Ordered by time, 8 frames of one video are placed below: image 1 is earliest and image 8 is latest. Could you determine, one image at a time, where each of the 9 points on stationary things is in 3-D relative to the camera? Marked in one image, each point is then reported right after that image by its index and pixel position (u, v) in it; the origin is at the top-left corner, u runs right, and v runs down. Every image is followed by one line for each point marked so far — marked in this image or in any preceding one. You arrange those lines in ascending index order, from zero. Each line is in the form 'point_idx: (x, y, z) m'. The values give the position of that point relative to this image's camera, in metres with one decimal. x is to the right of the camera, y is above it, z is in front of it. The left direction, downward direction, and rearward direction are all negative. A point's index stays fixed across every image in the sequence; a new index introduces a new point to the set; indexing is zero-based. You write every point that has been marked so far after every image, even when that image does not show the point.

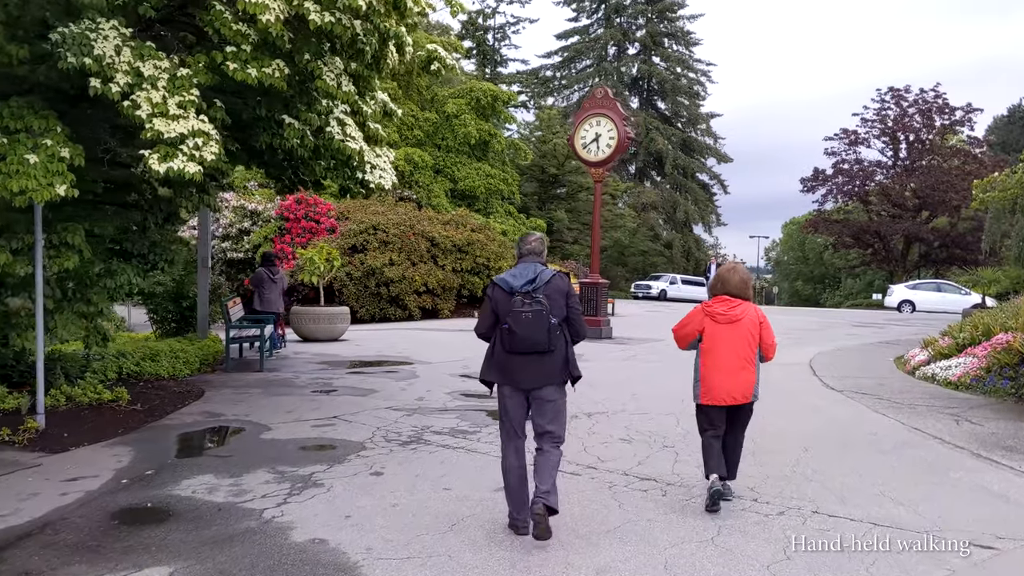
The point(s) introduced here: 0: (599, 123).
0: (+1.3, +2.5, +15.9) m
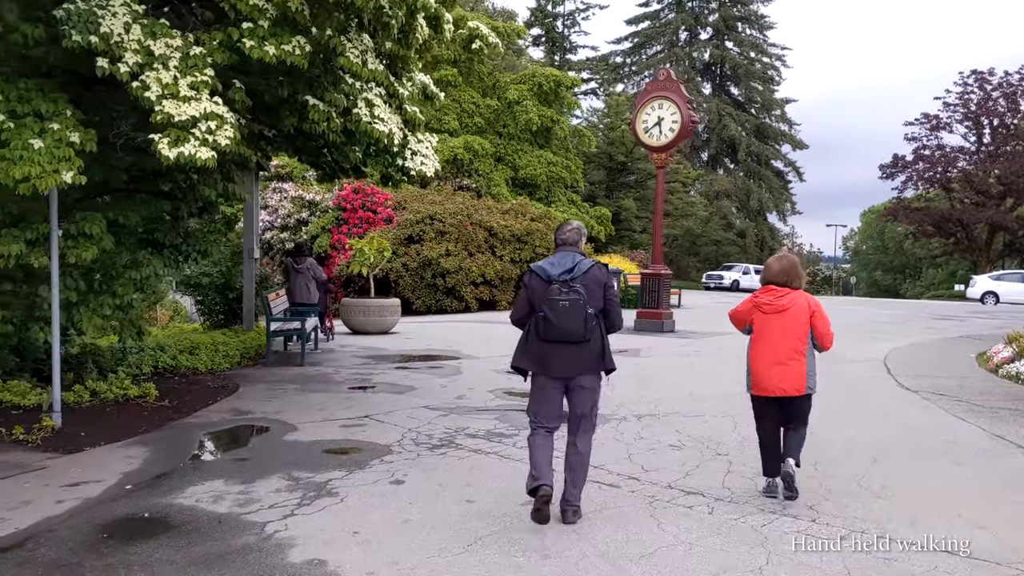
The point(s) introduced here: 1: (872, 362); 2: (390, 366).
0: (+2.2, +2.6, +15.3) m
1: (+3.9, -0.8, +11.4) m
2: (-1.2, -0.8, +10.4) m
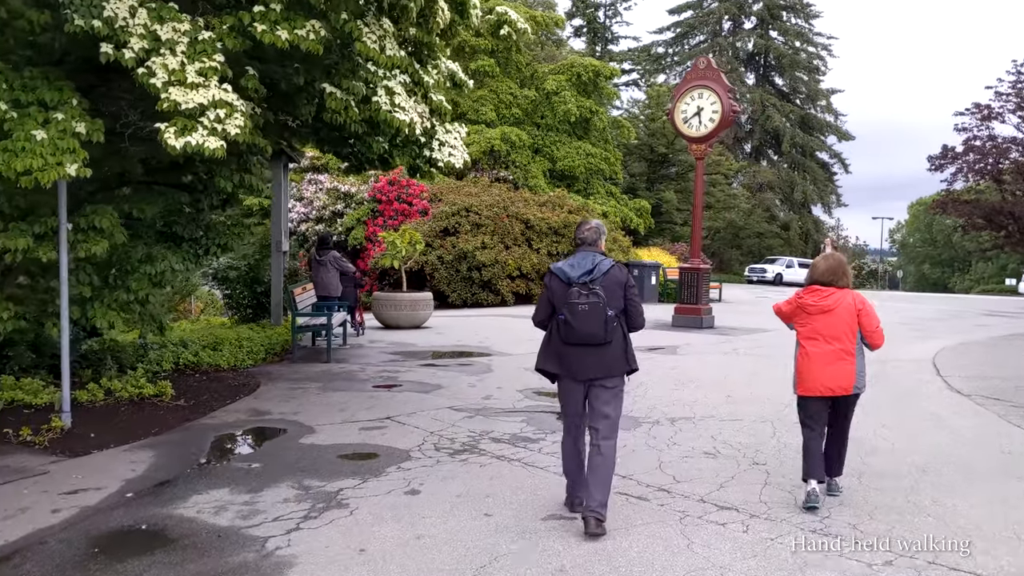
0: (+2.7, +2.7, +14.8) m
1: (+4.3, -0.8, +10.9) m
2: (-0.9, -0.7, +10.2) m
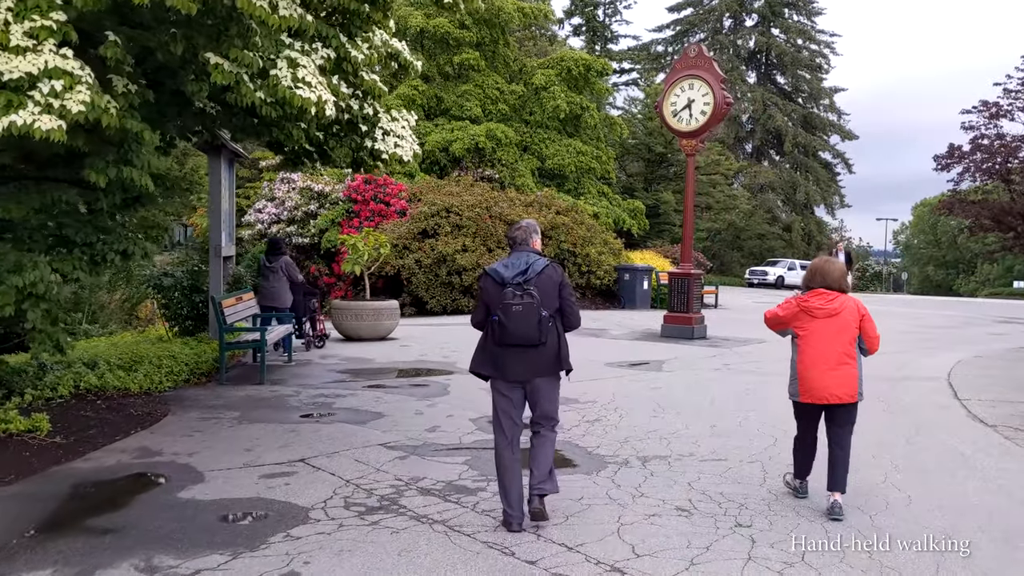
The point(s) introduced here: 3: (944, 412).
0: (+2.3, +2.6, +13.6) m
1: (+3.9, -0.9, +9.7) m
2: (-1.2, -0.8, +9.0) m
3: (+3.2, -0.9, +7.9) m
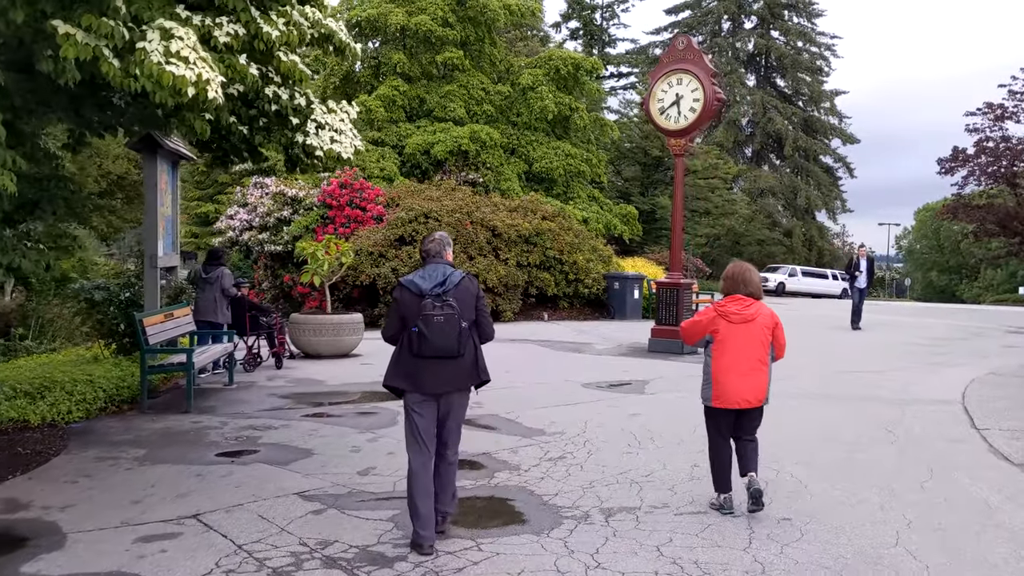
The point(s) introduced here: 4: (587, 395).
0: (+2.0, +2.5, +12.6) m
1: (+3.6, -1.0, +8.7) m
2: (-1.5, -0.9, +8.0) m
3: (+2.9, -1.0, +6.9) m
4: (+0.7, -0.9, +9.2) m
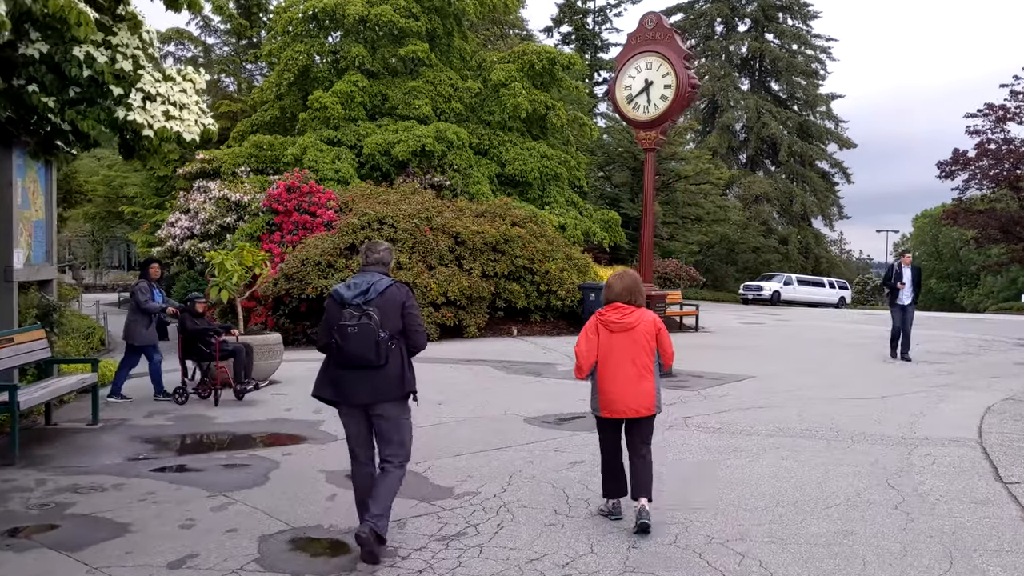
0: (+1.5, +2.3, +11.1) m
1: (+3.1, -1.1, +7.1) m
2: (-2.1, -1.0, +6.4) m
3: (+2.4, -1.1, +5.3) m
4: (+0.1, -1.0, +7.6) m
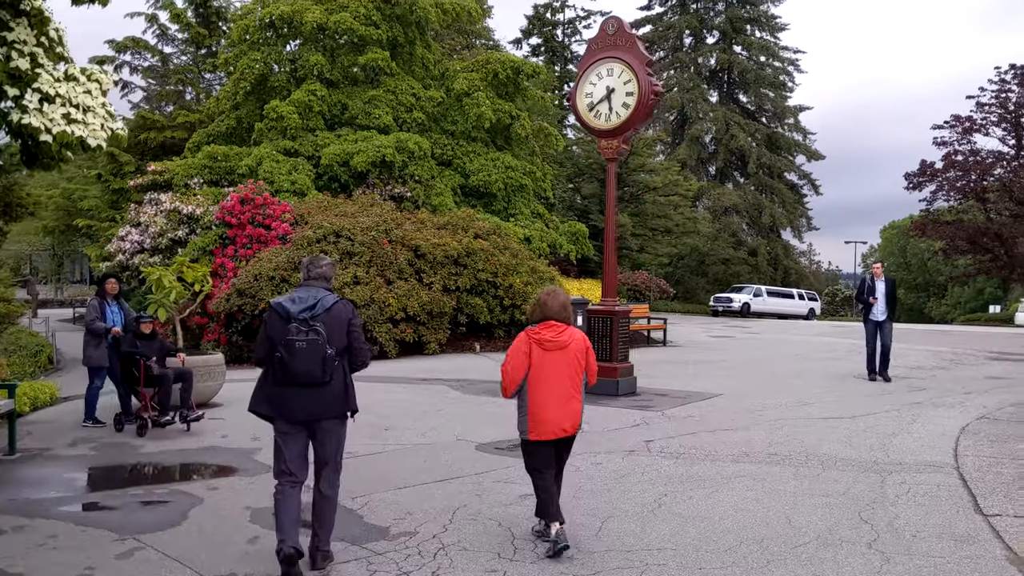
0: (+1.0, +2.2, +10.7) m
1: (+2.7, -1.2, +6.7) m
2: (-2.4, -1.2, +5.8) m
3: (+2.1, -1.2, +4.9) m
4: (-0.2, -1.2, +7.1) m
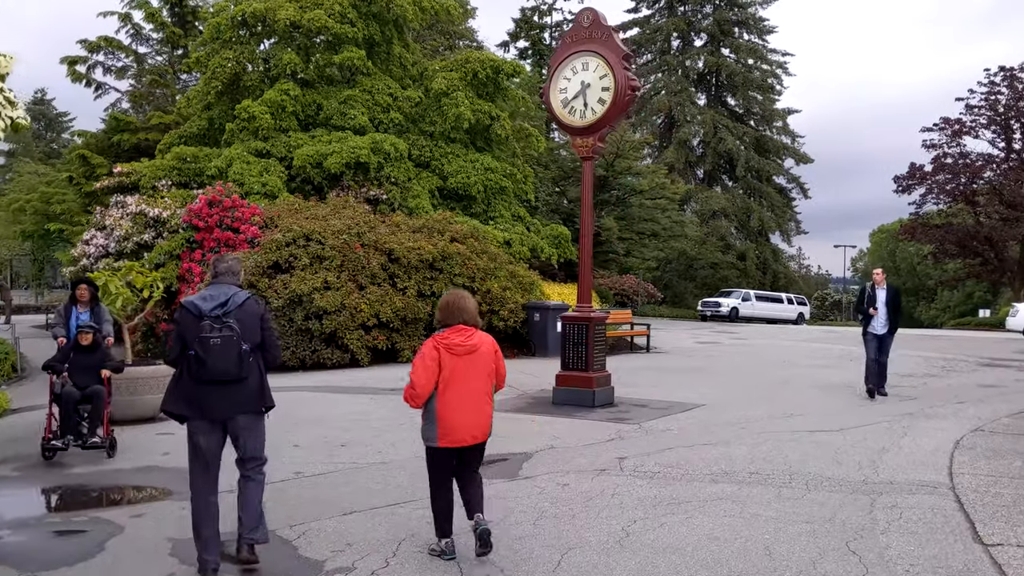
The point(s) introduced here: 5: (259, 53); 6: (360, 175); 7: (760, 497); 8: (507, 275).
0: (+0.7, +2.1, +10.1) m
1: (+2.5, -1.2, +6.2) m
2: (-2.6, -1.2, +5.3) m
3: (+1.9, -1.2, +4.4) m
4: (-0.5, -1.2, +6.6) m
5: (-4.6, +4.3, +19.2) m
6: (-2.6, +2.0, +18.3) m
7: (+1.4, -1.2, +6.1) m
8: (-0.1, +0.2, +17.2) m
